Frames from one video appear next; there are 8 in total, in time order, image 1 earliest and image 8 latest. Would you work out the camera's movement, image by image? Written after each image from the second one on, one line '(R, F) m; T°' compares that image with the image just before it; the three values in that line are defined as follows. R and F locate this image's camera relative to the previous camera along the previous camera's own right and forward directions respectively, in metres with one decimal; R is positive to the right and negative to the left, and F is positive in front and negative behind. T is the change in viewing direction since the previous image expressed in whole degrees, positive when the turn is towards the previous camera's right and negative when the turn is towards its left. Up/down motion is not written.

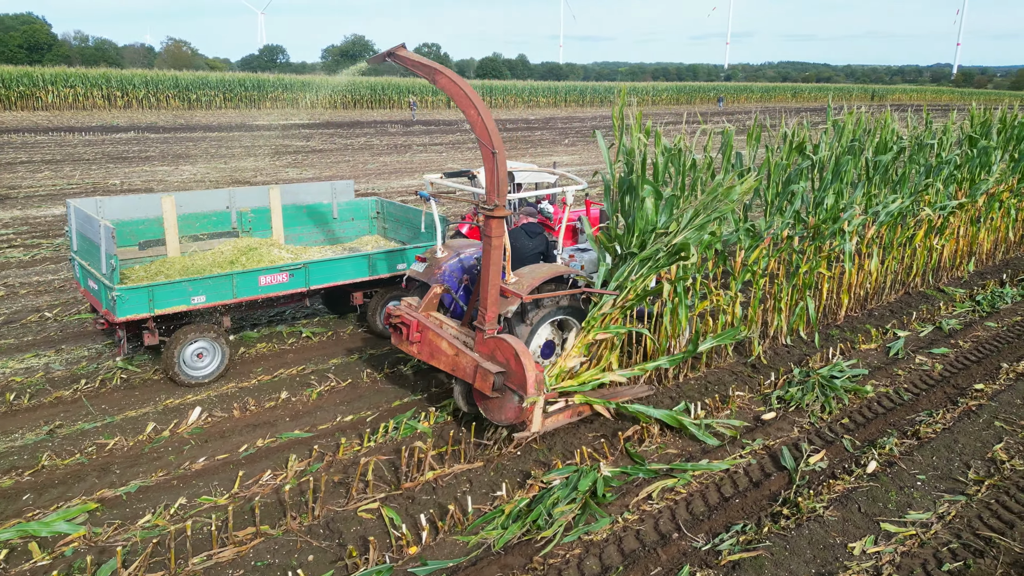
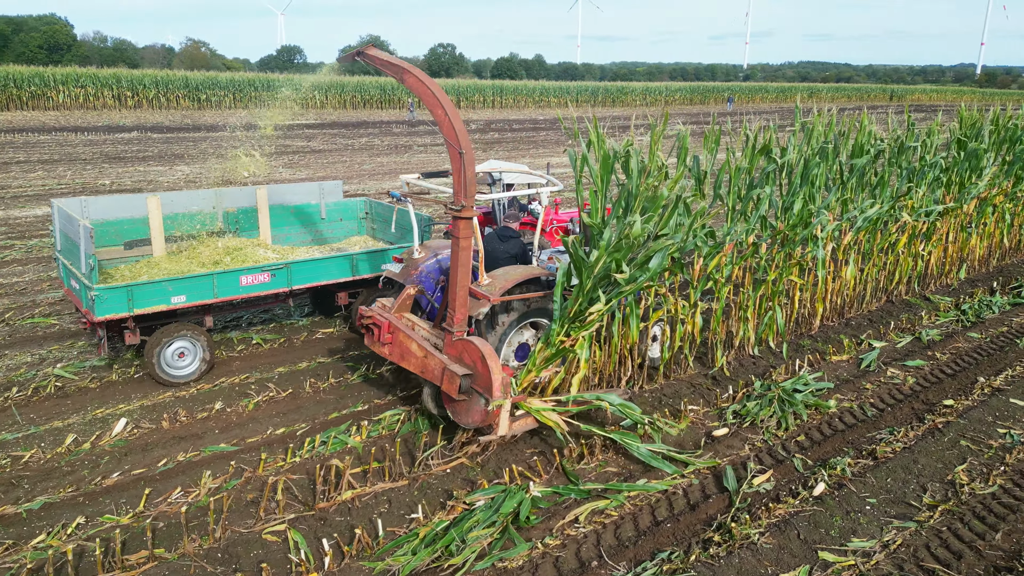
(+0.5, +0.2) m; -1°
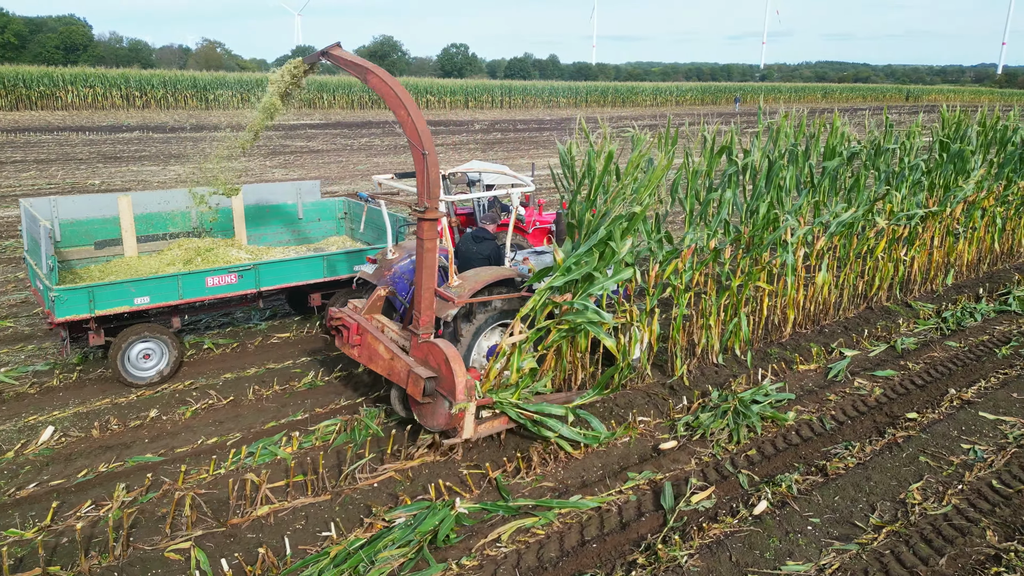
(+0.5, +0.2) m; -1°
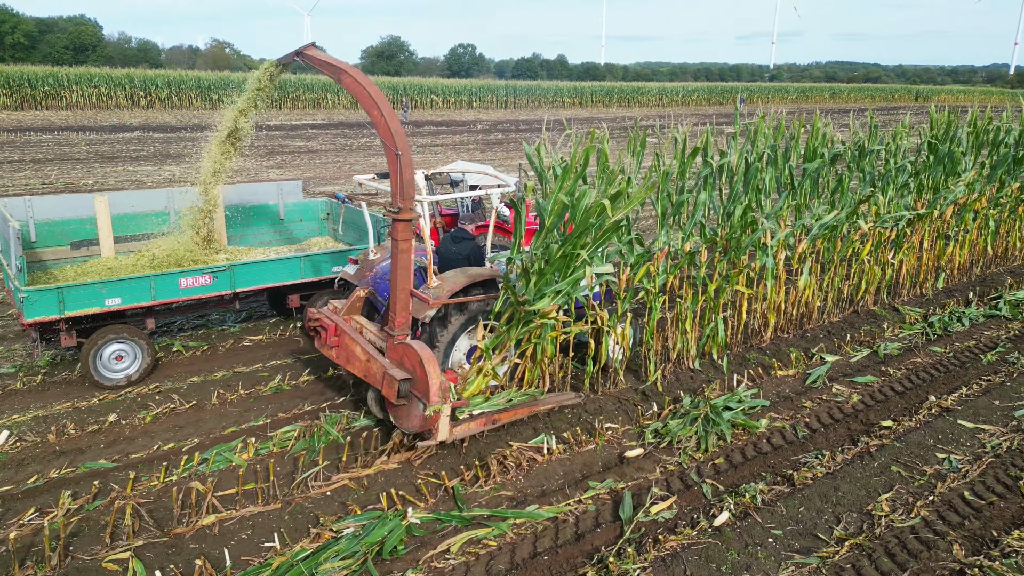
(+0.3, +0.1) m; -1°
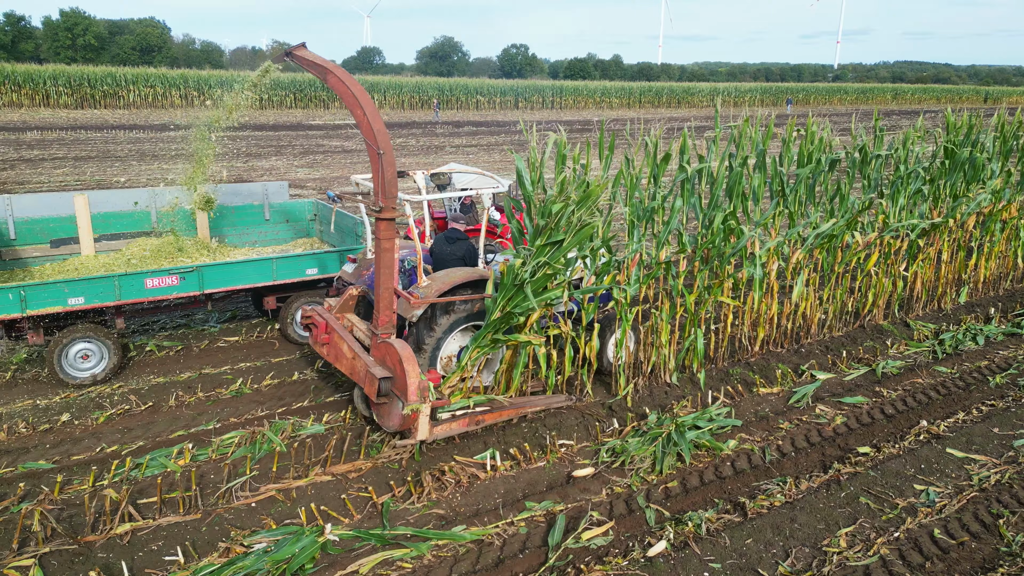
(+0.6, +0.2) m; -4°
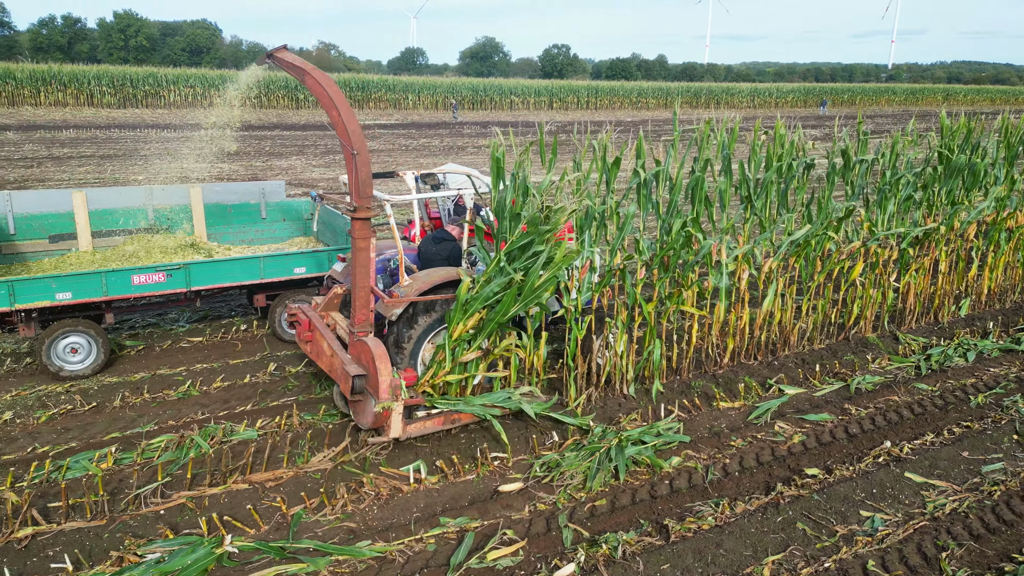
(+0.6, +0.1) m; -3°
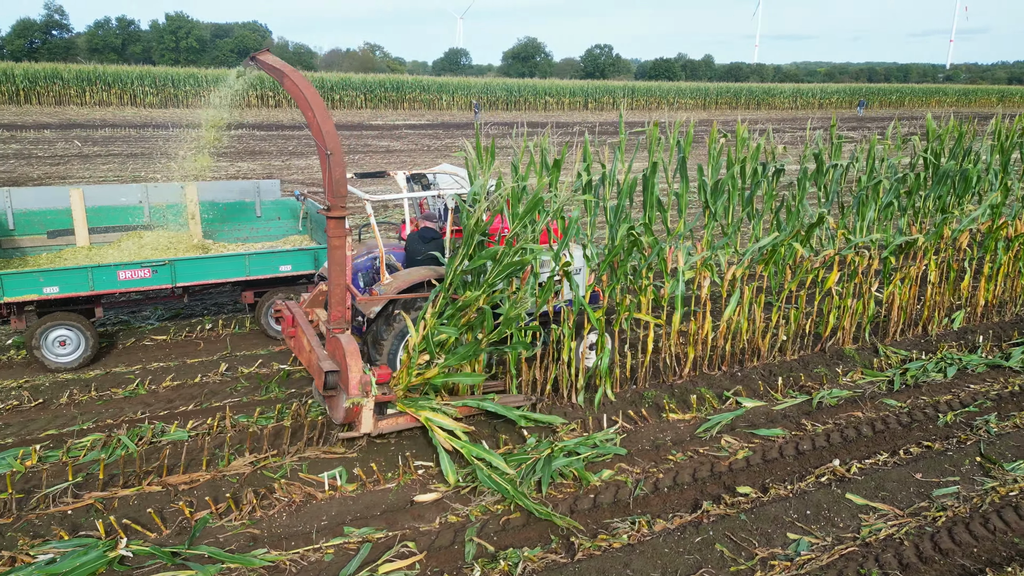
(+0.7, +0.1) m; -3°
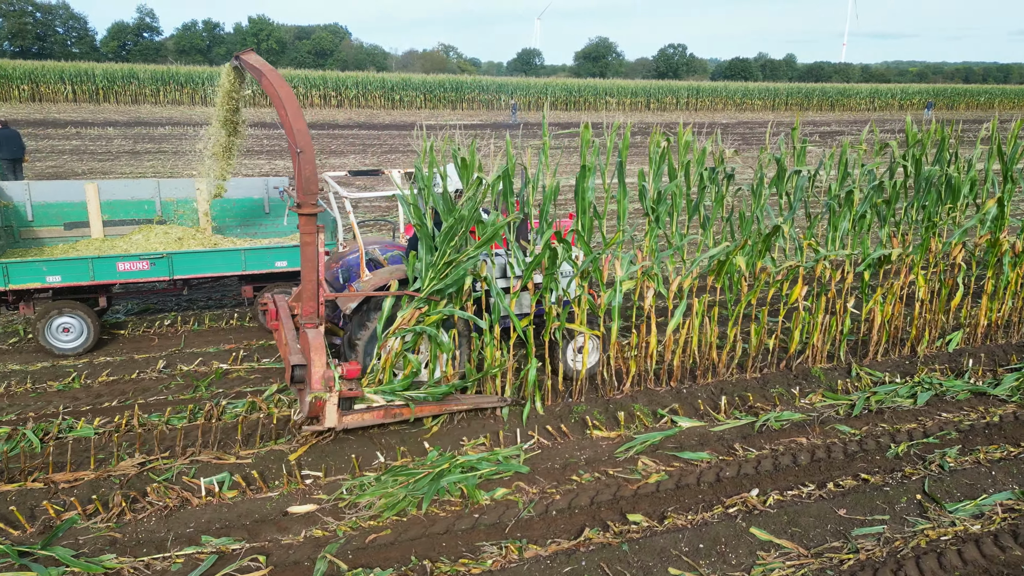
(+1.0, +0.2) m; -5°
